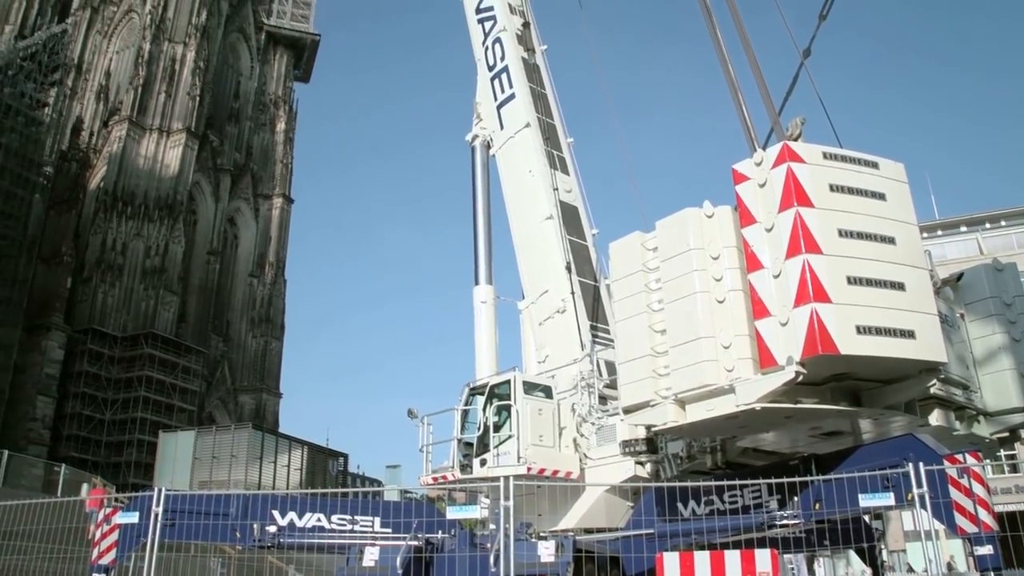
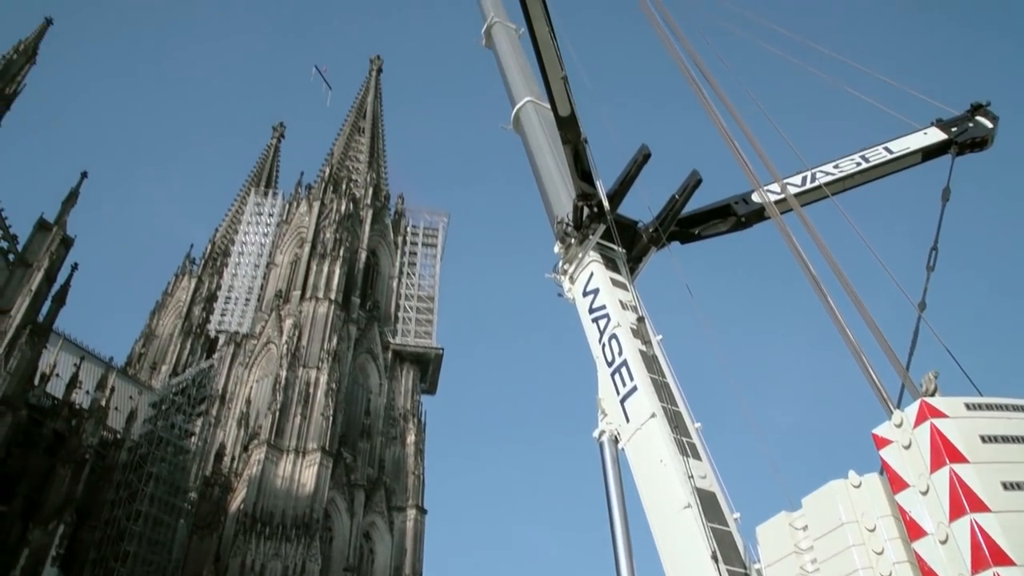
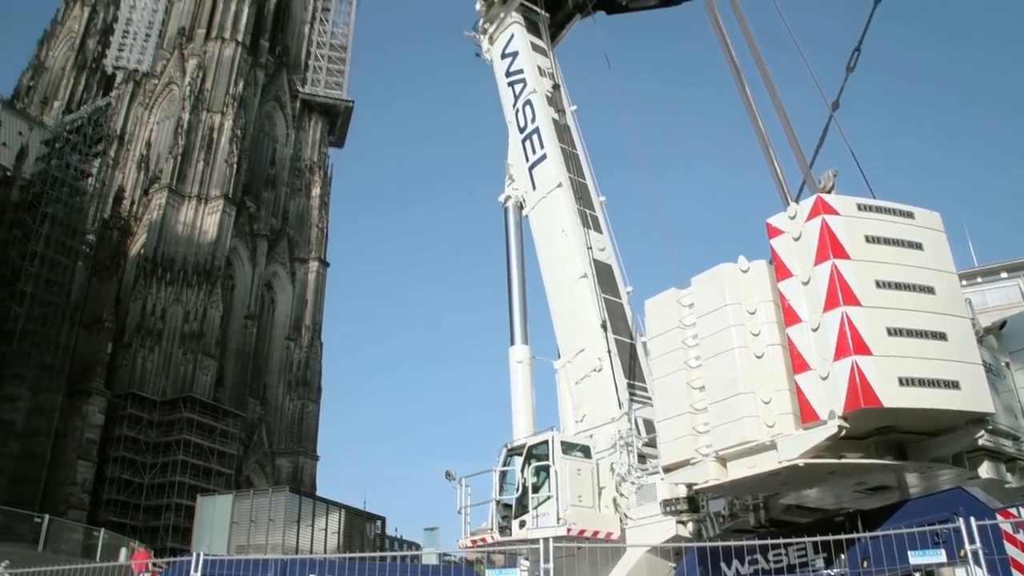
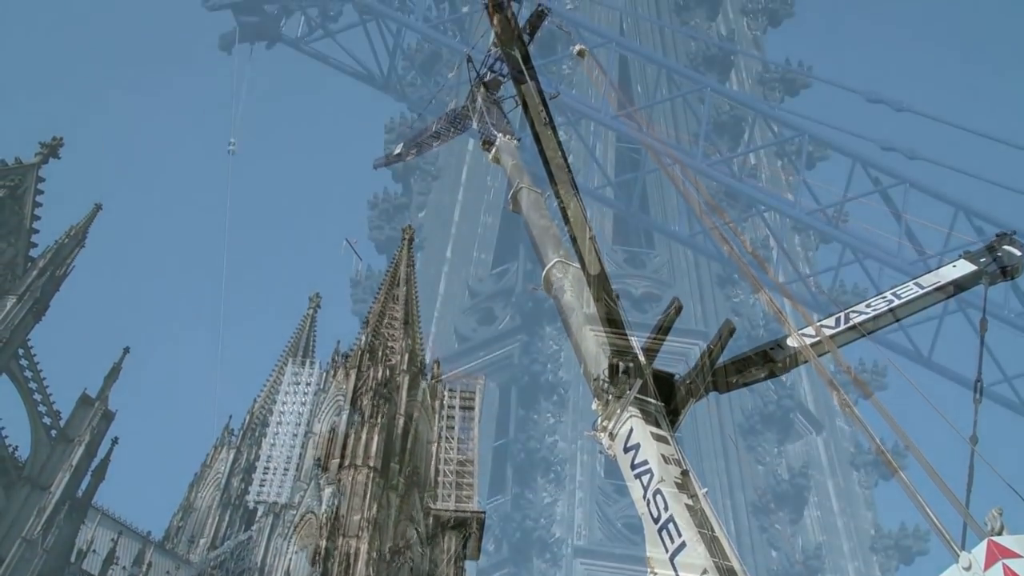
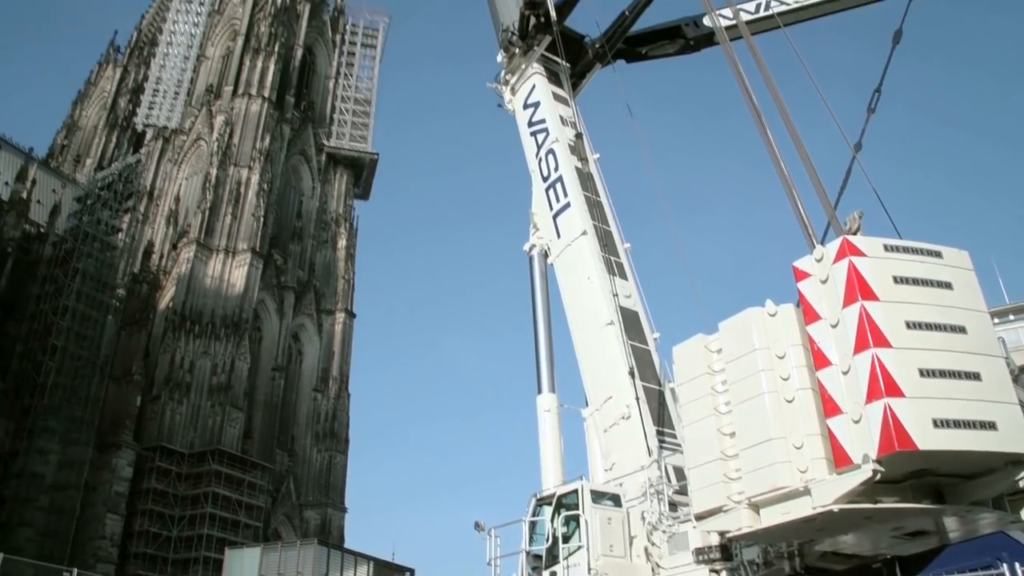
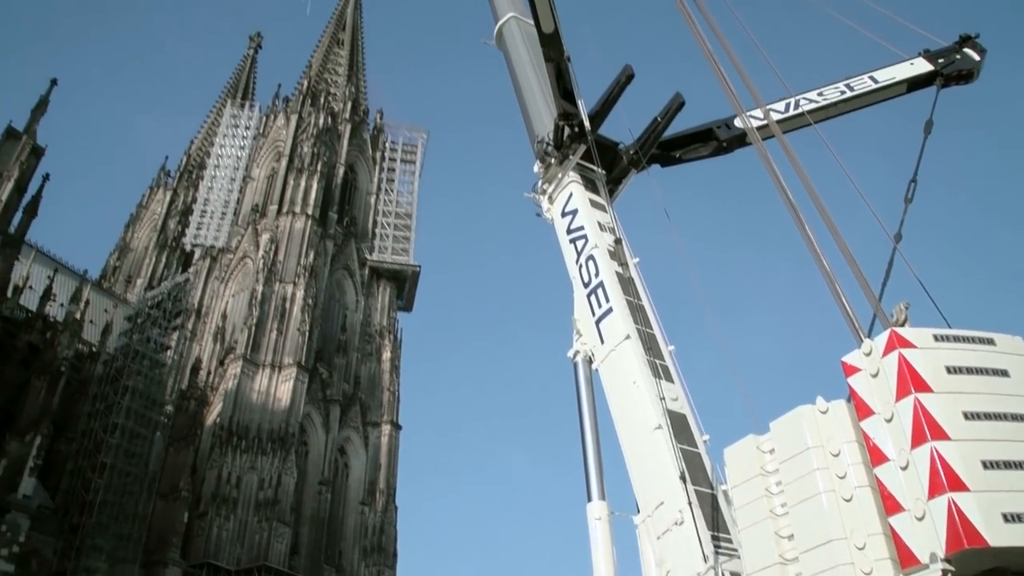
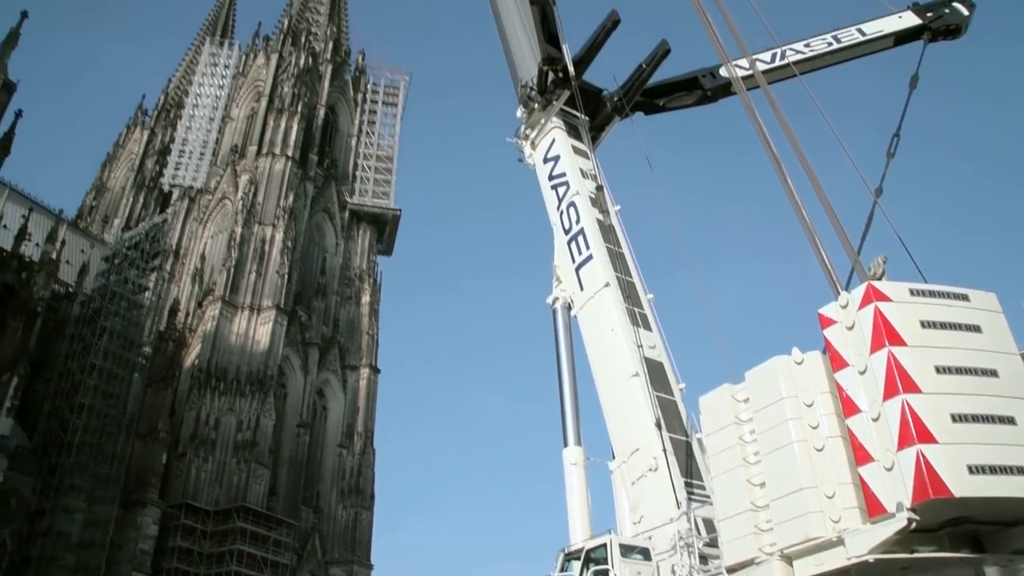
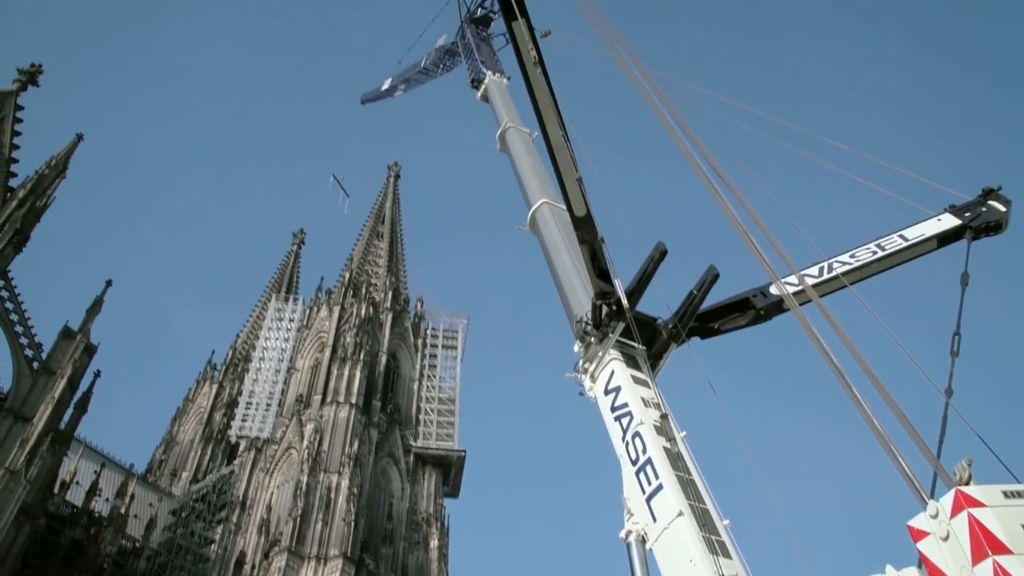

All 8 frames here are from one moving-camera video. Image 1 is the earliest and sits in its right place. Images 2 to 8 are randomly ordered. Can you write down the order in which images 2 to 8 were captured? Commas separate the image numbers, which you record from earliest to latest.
3, 5, 7, 6, 2, 8, 4
